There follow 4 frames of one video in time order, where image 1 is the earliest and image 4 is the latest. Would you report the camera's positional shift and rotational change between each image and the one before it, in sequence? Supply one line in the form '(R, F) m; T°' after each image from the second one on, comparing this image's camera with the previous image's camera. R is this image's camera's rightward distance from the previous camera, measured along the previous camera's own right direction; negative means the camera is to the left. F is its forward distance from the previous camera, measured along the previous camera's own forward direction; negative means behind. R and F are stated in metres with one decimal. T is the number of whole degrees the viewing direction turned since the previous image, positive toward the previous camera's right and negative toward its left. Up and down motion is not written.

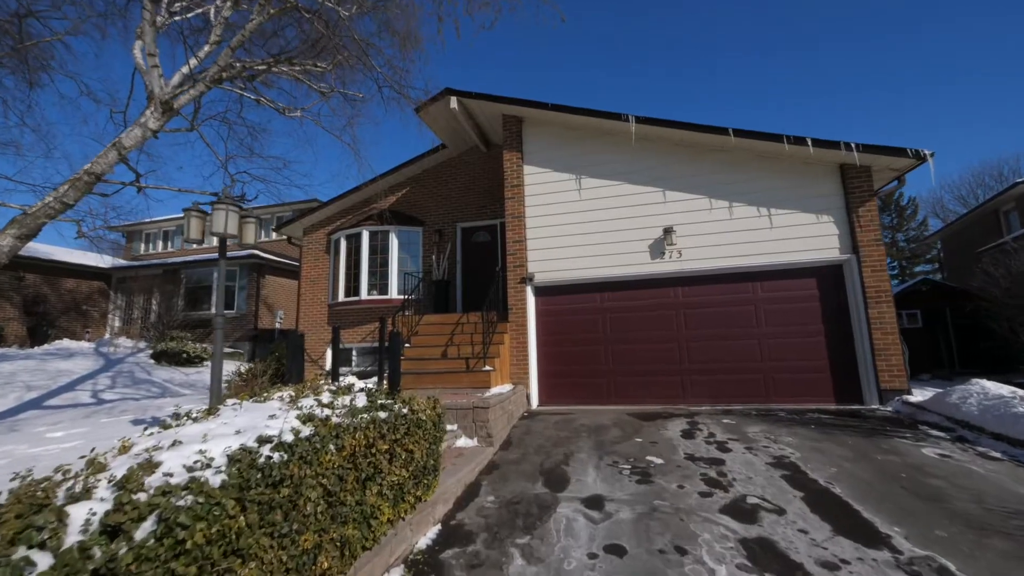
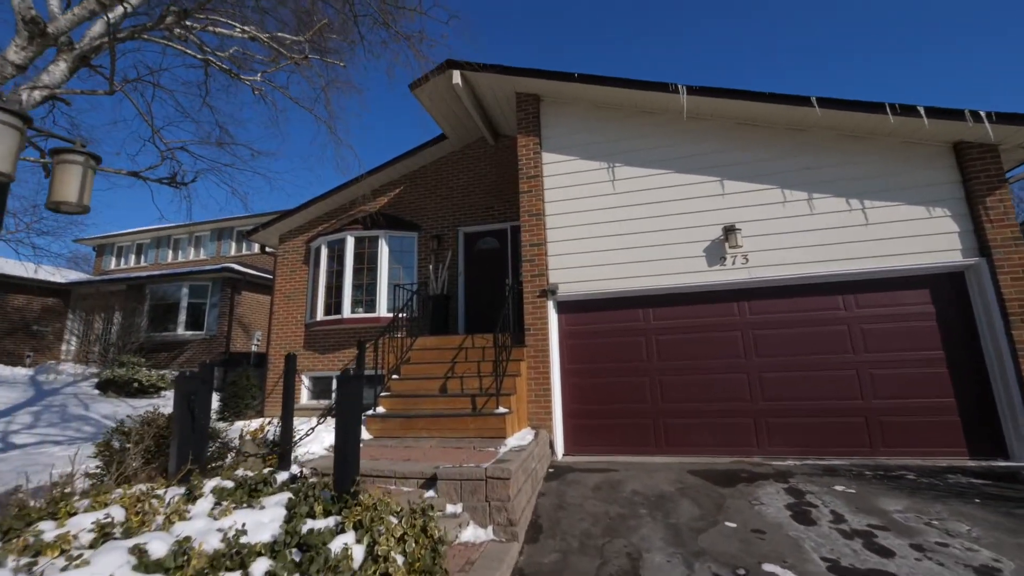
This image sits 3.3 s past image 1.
(-0.3, +1.8) m; 0°
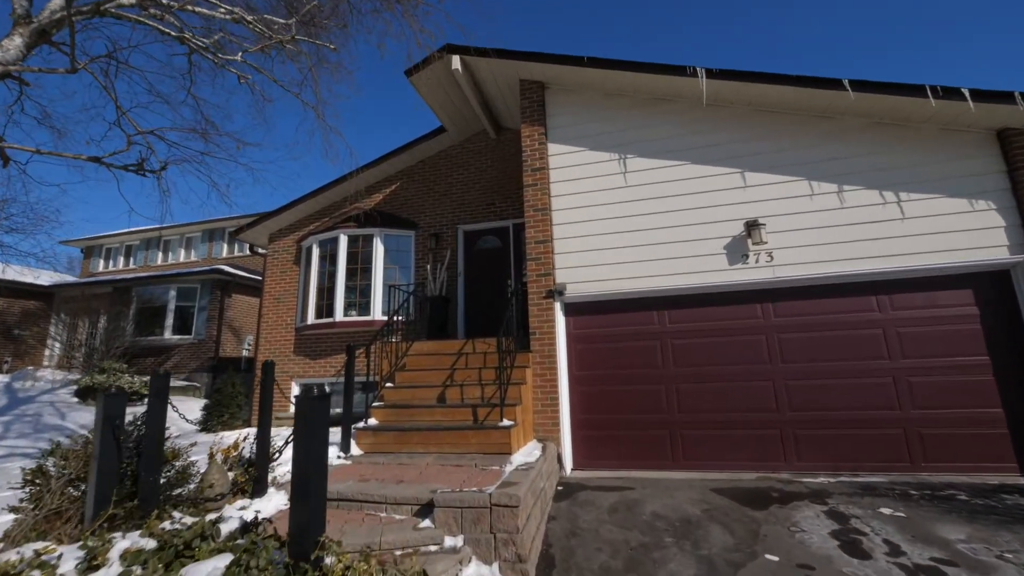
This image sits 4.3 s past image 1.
(-0.1, +0.5) m; 0°
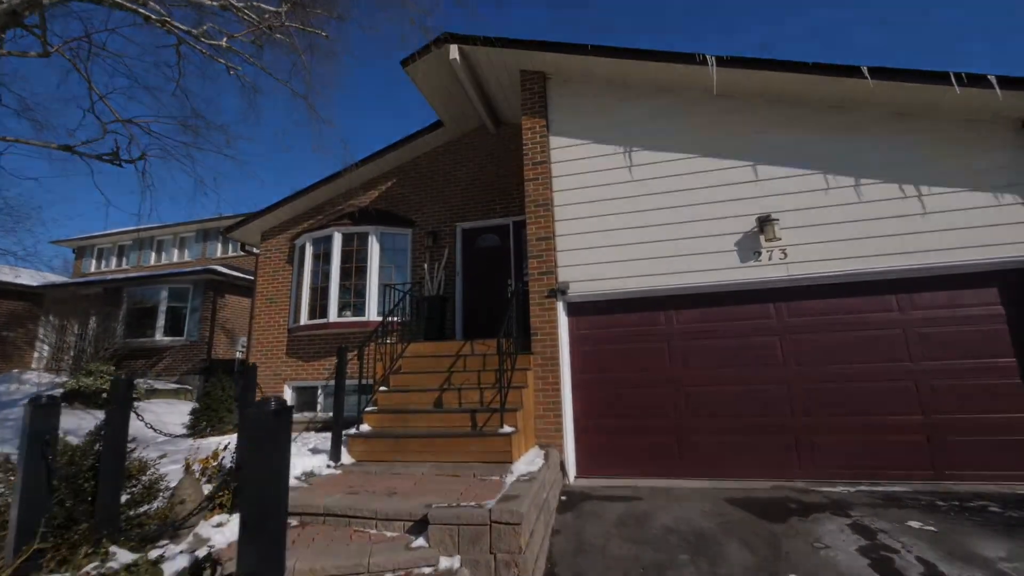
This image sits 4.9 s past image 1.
(0.0, +0.3) m; 0°
